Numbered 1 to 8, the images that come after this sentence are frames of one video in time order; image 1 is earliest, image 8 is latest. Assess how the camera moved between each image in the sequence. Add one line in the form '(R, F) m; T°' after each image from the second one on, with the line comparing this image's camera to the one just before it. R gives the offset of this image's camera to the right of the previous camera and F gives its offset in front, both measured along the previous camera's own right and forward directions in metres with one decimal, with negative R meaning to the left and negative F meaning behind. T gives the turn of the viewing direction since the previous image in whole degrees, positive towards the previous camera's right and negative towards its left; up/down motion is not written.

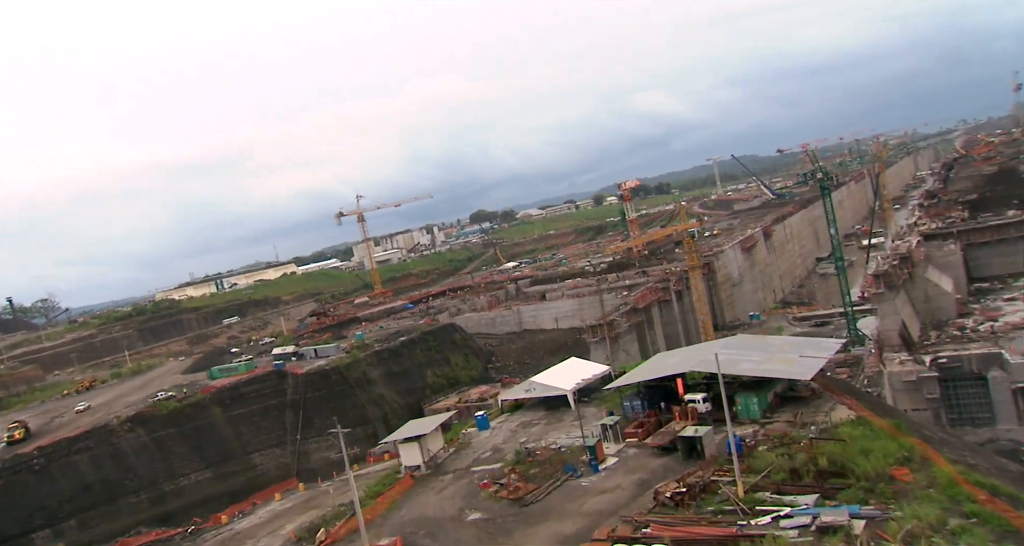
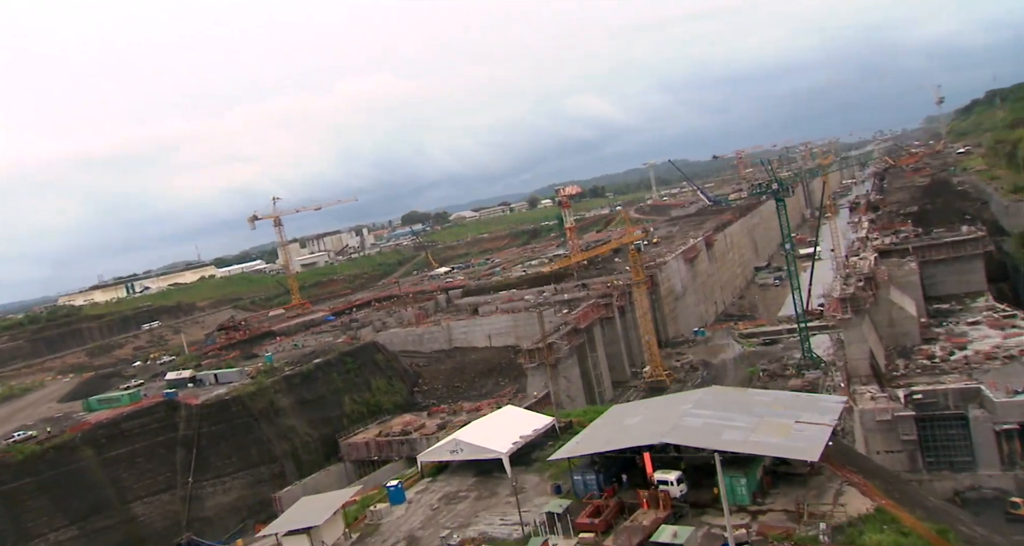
(+0.2, +2.9) m; +5°
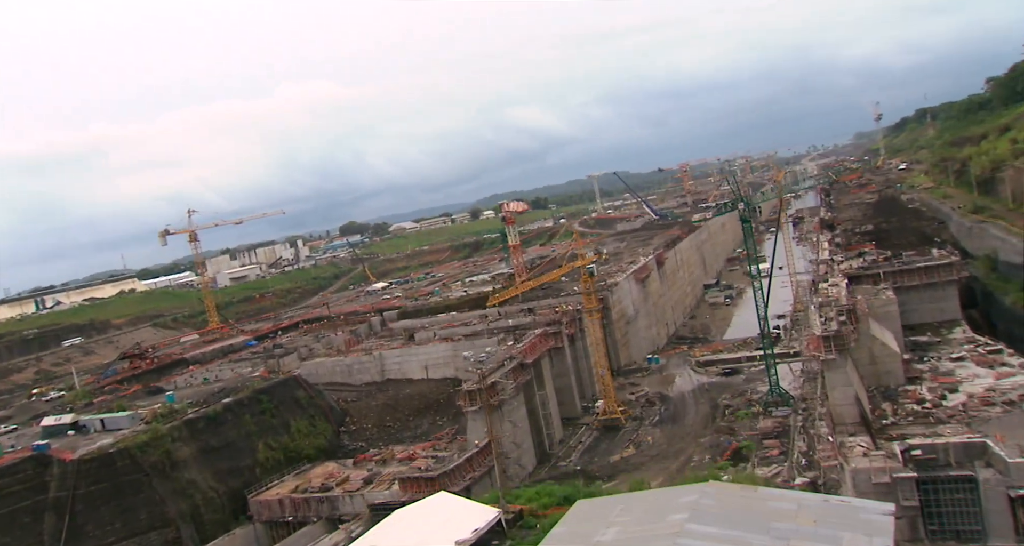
(+0.1, +2.9) m; +5°
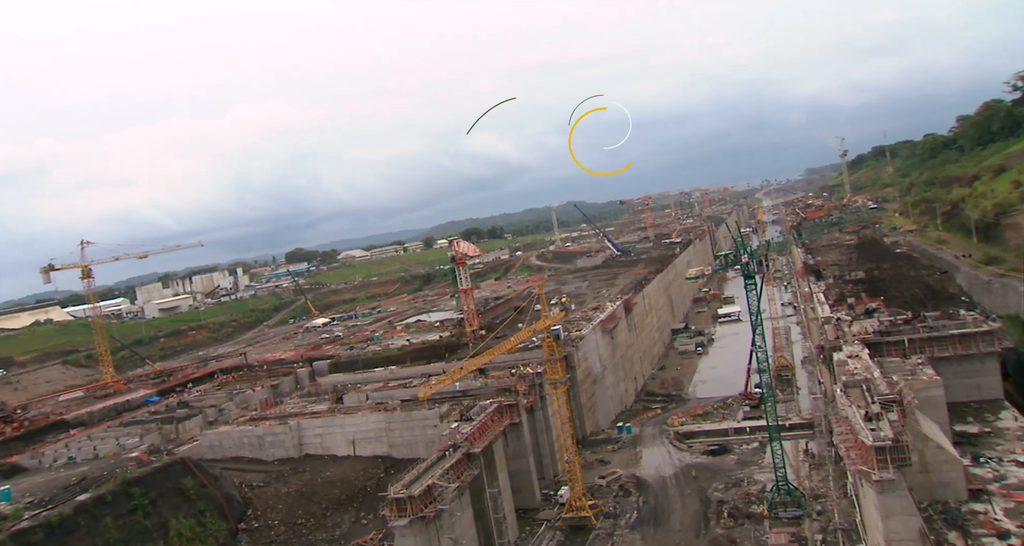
(+0.2, +4.8) m; +4°
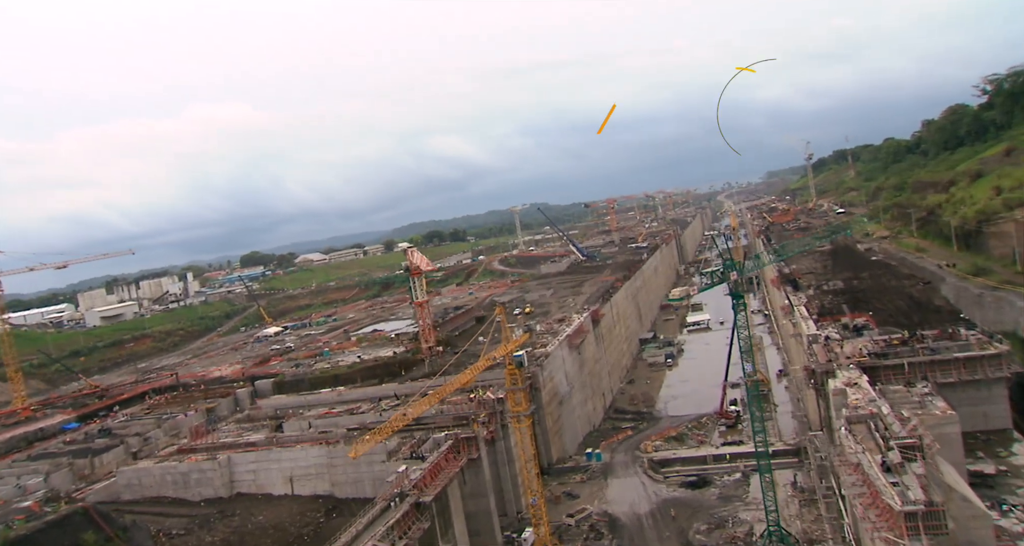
(+0.2, +2.4) m; +3°
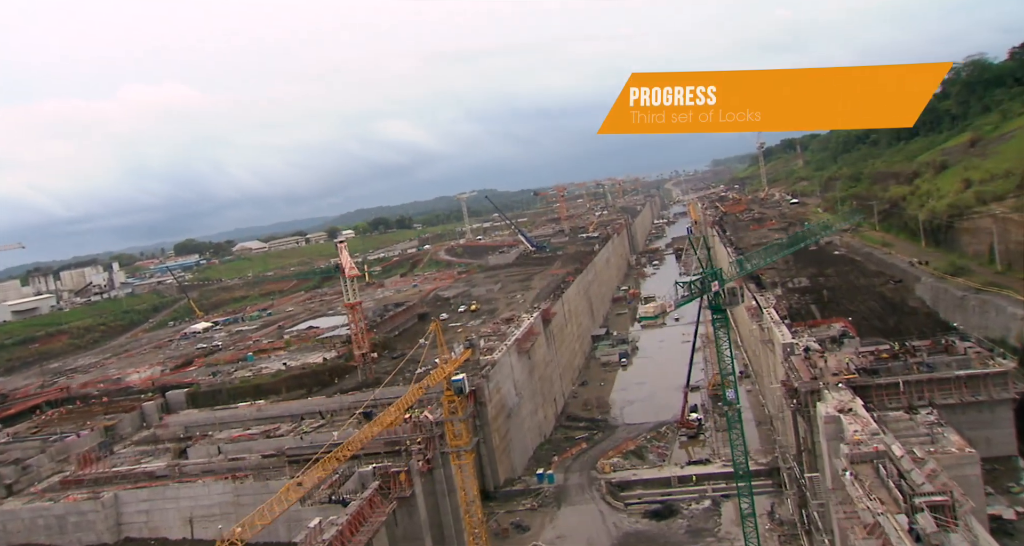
(+0.2, +2.9) m; +4°
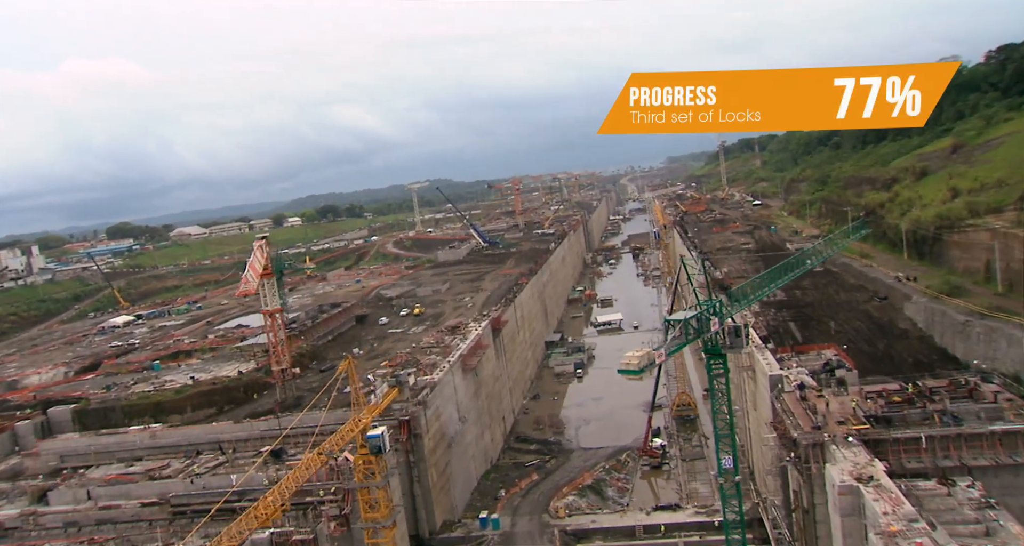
(+0.2, +3.4) m; +4°
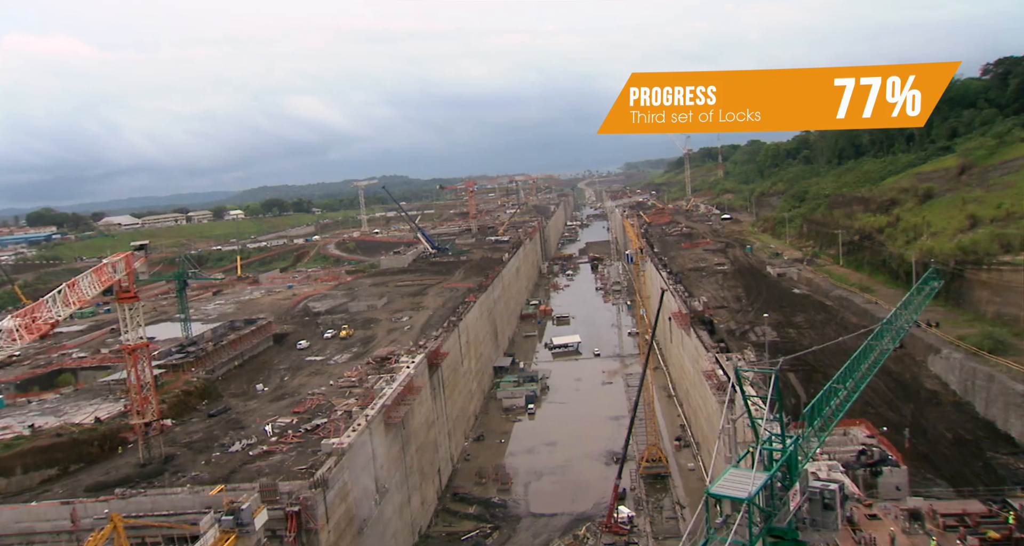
(+0.4, +4.9) m; +4°
